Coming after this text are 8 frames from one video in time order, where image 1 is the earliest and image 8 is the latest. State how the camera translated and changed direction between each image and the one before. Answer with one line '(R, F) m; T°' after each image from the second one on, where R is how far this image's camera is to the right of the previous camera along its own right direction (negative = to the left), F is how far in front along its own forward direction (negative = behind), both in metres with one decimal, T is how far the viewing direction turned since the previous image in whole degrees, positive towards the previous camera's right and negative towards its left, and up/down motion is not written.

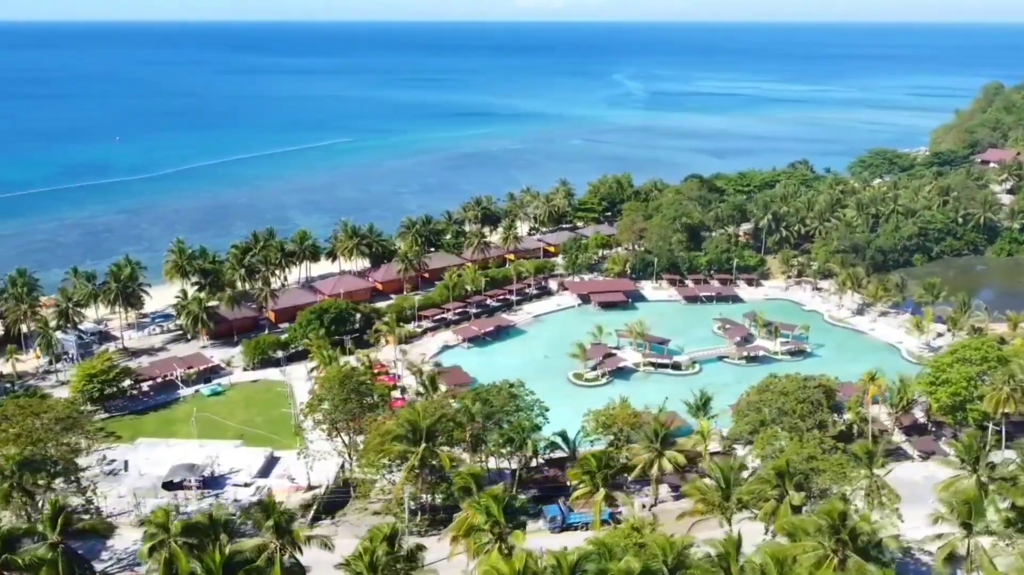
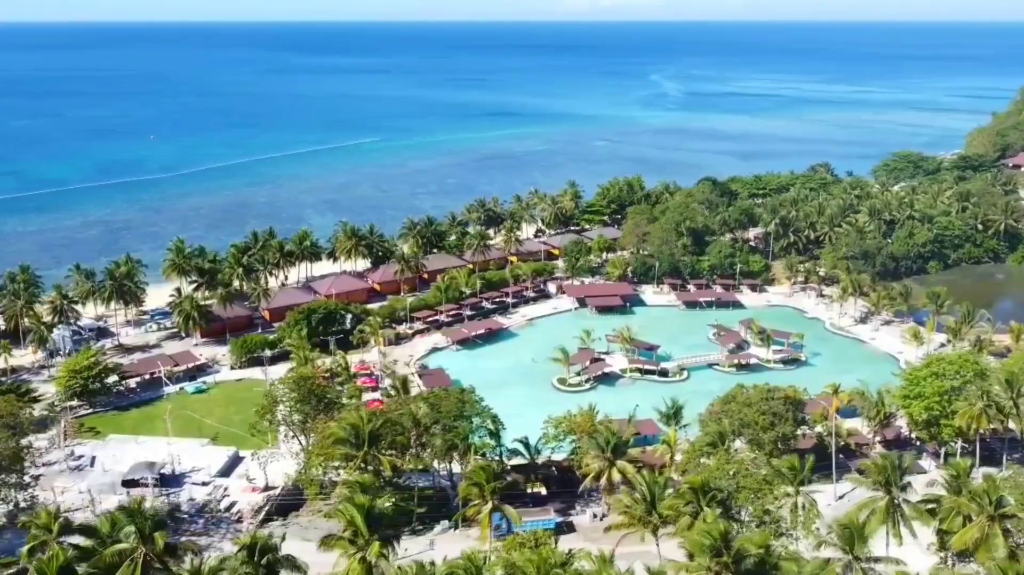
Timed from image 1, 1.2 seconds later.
(+3.6, +0.4) m; -3°
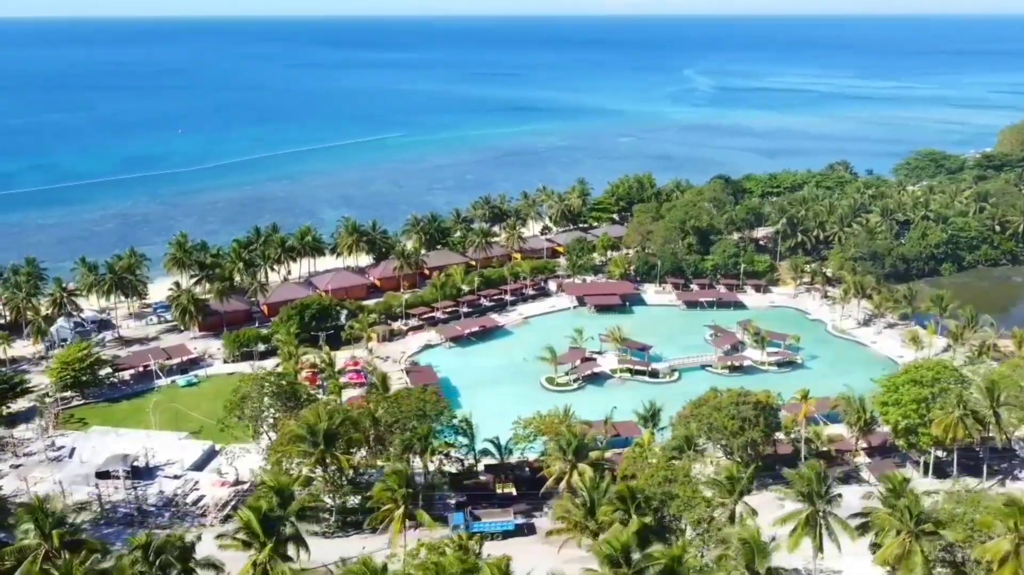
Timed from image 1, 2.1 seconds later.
(+2.9, +0.2) m; -2°
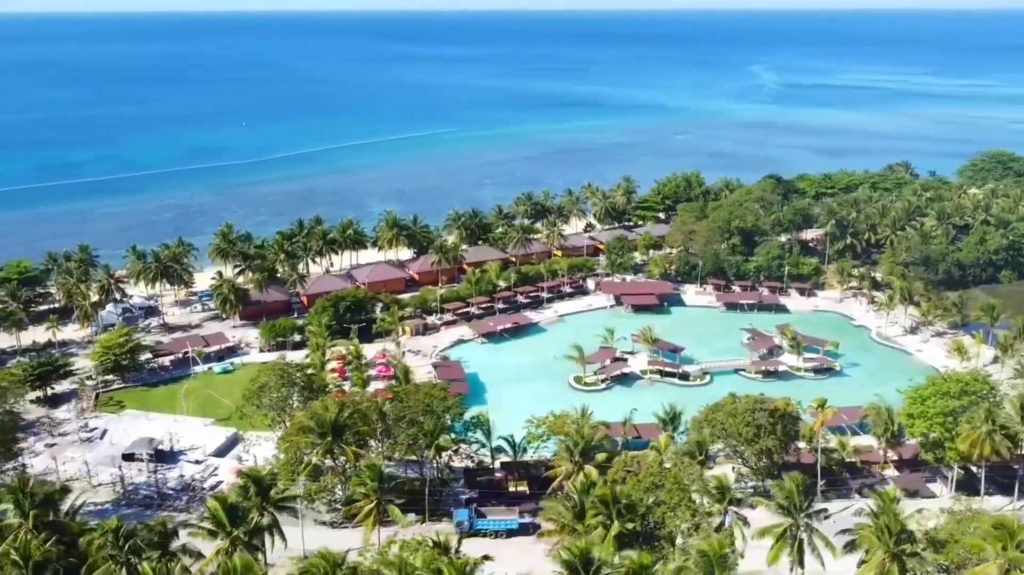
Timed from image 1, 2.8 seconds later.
(+2.1, +0.1) m; -4°
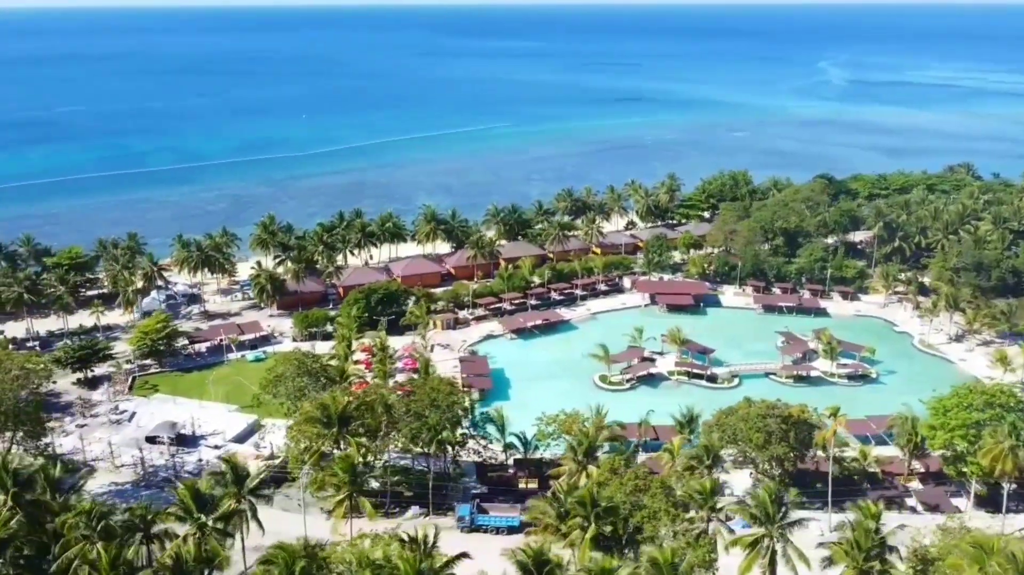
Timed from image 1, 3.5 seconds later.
(+2.1, +0.1) m; -4°
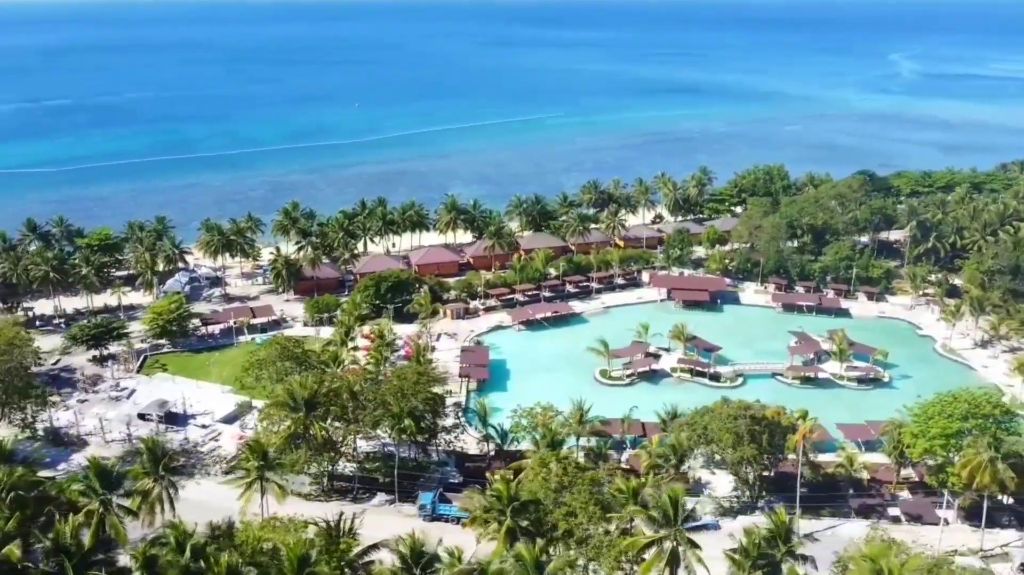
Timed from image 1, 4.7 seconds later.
(+3.8, +0.2) m; -4°
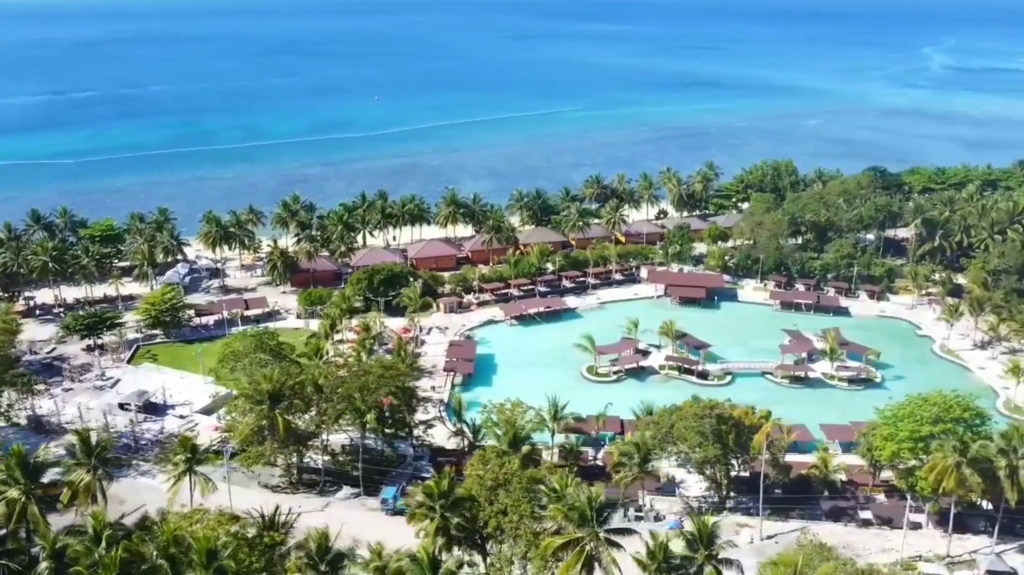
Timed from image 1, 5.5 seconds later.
(+2.5, +0.2) m; -2°
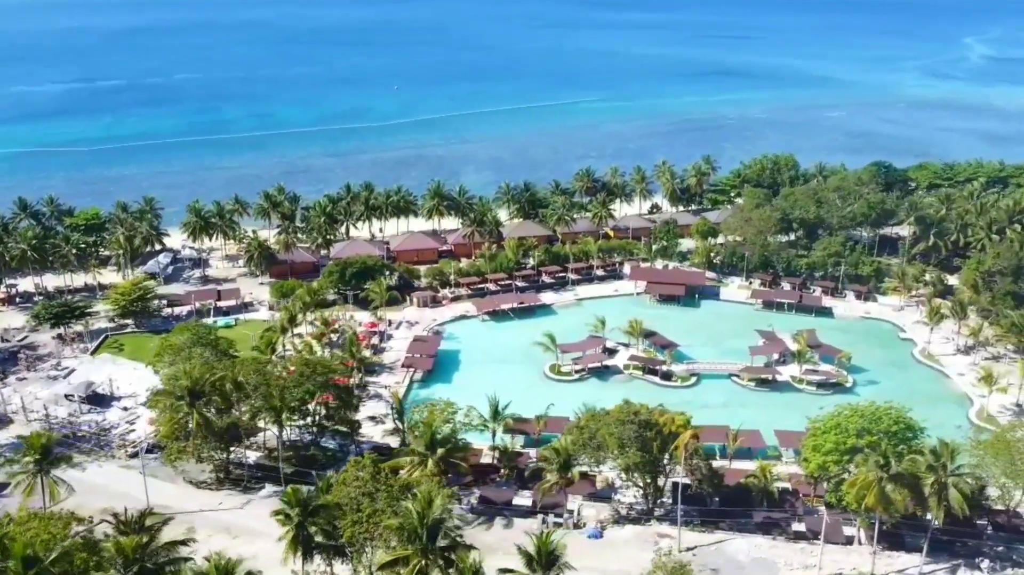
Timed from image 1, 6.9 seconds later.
(+4.5, +0.8) m; -3°
